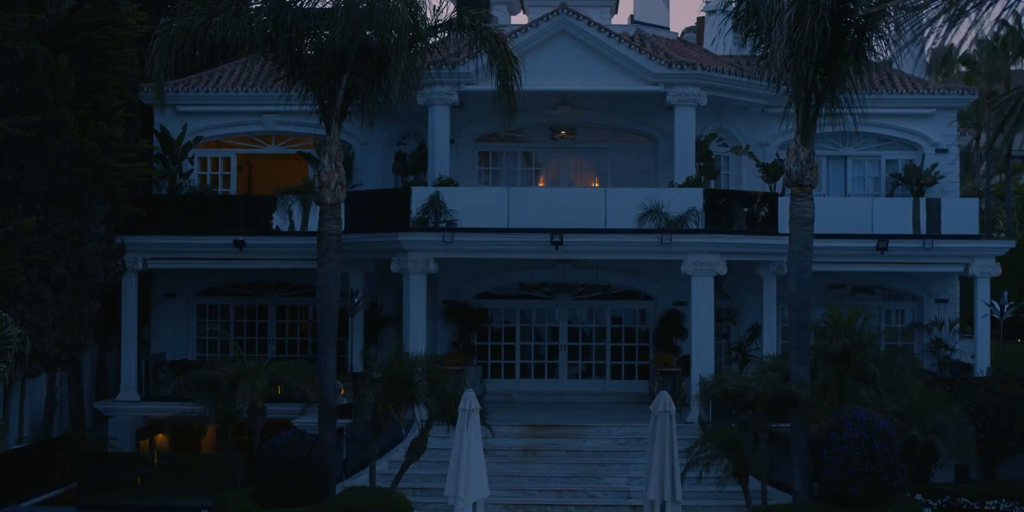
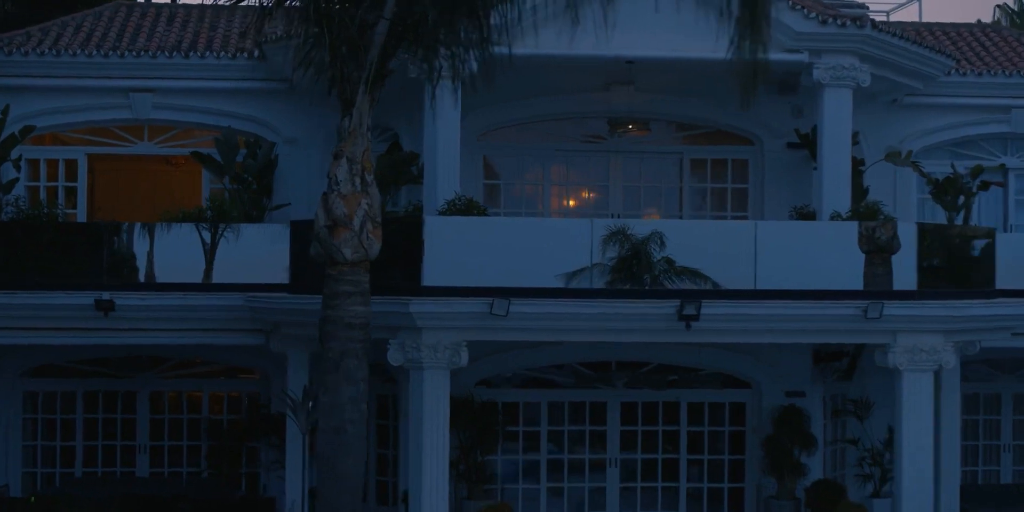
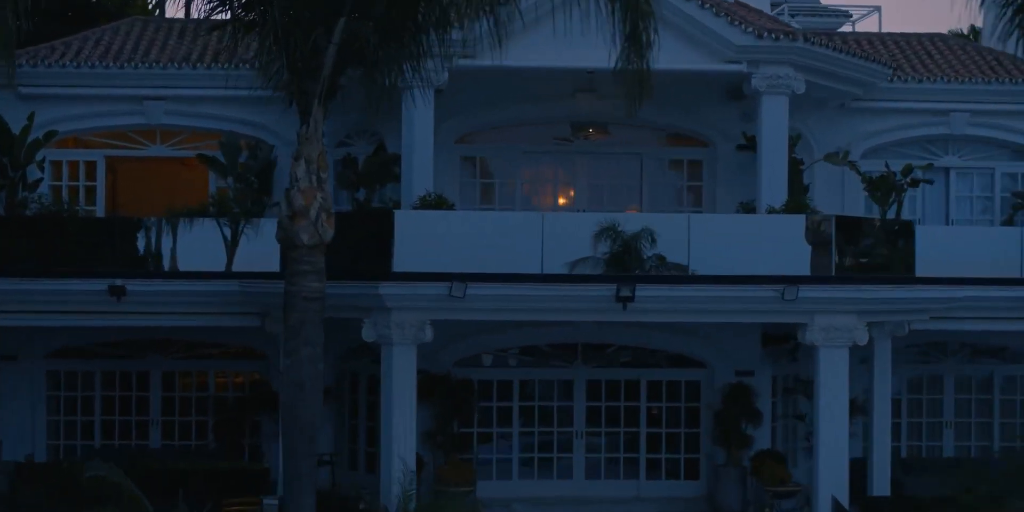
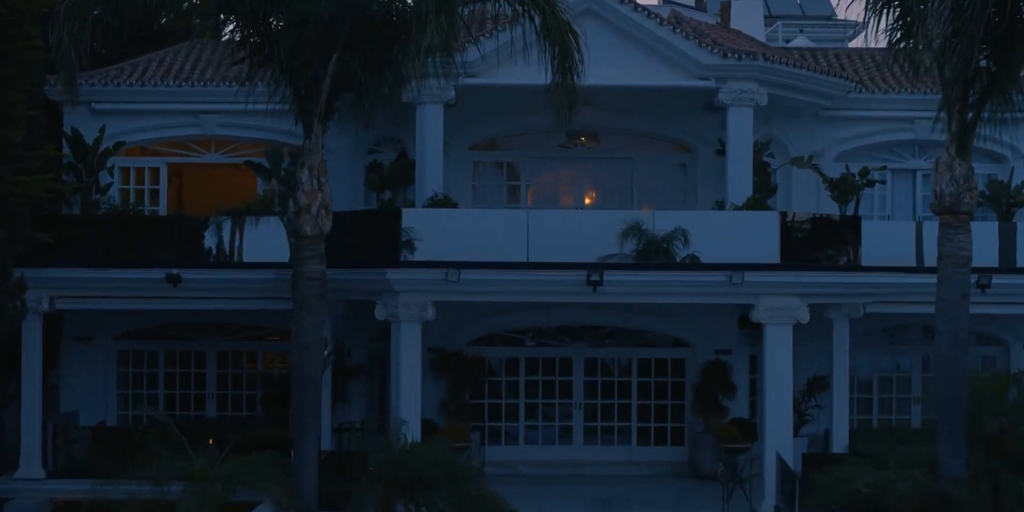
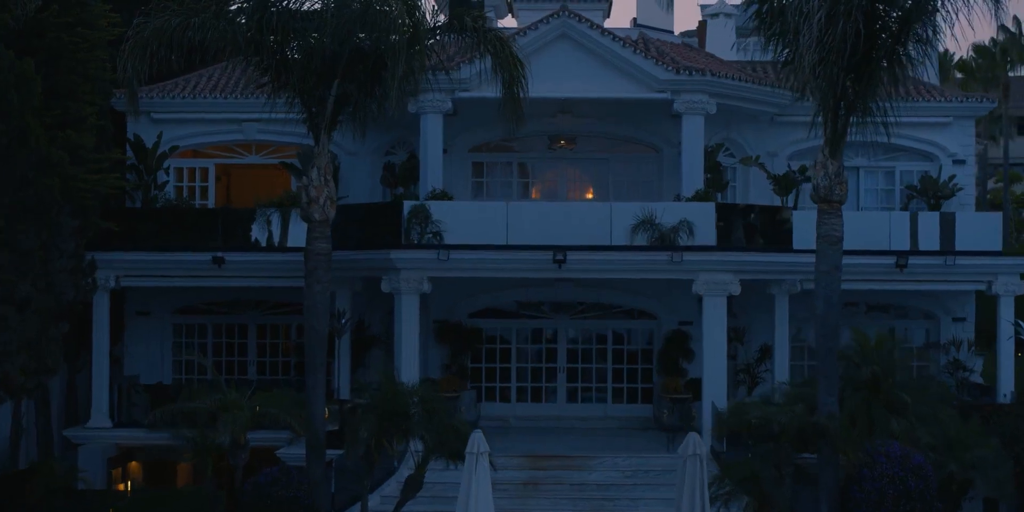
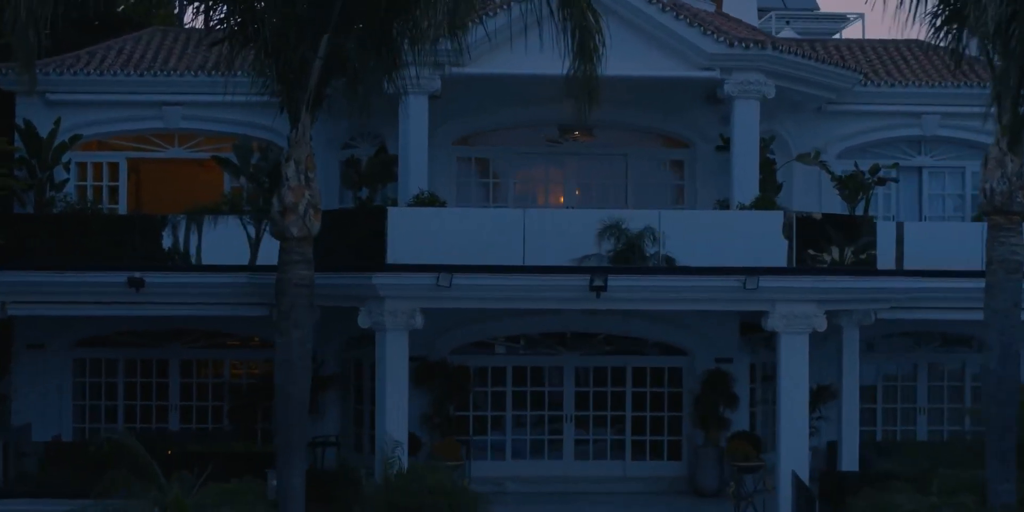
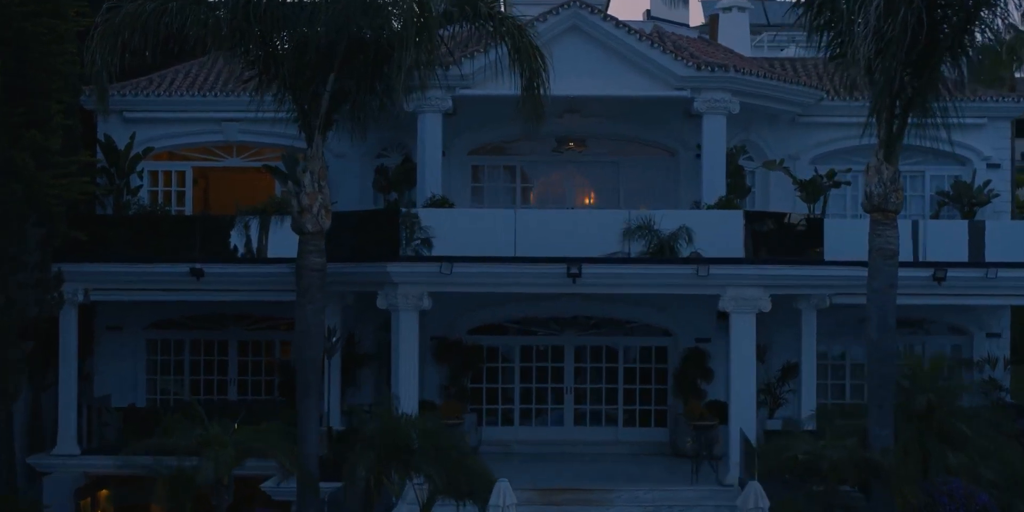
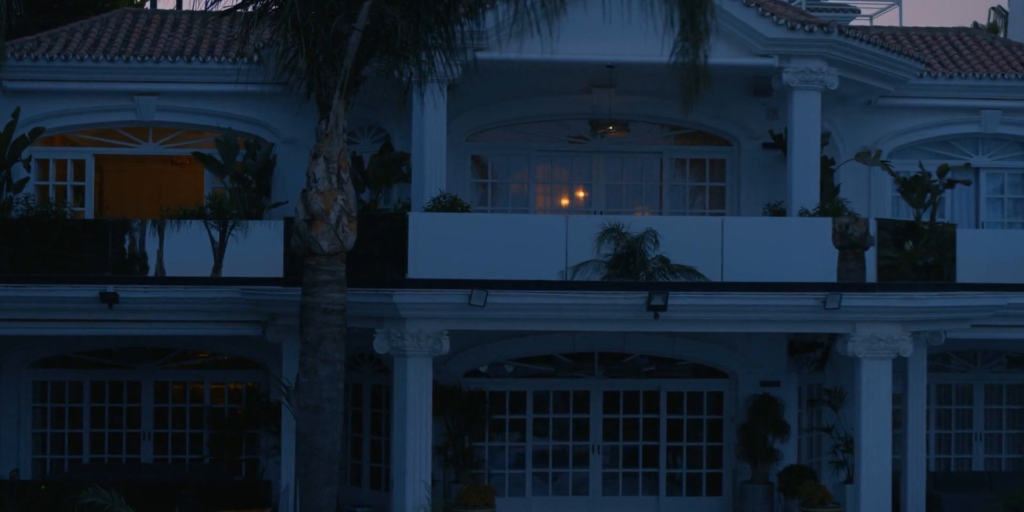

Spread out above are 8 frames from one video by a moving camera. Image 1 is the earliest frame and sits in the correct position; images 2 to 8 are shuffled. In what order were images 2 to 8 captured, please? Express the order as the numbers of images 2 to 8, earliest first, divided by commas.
5, 7, 4, 6, 3, 8, 2
